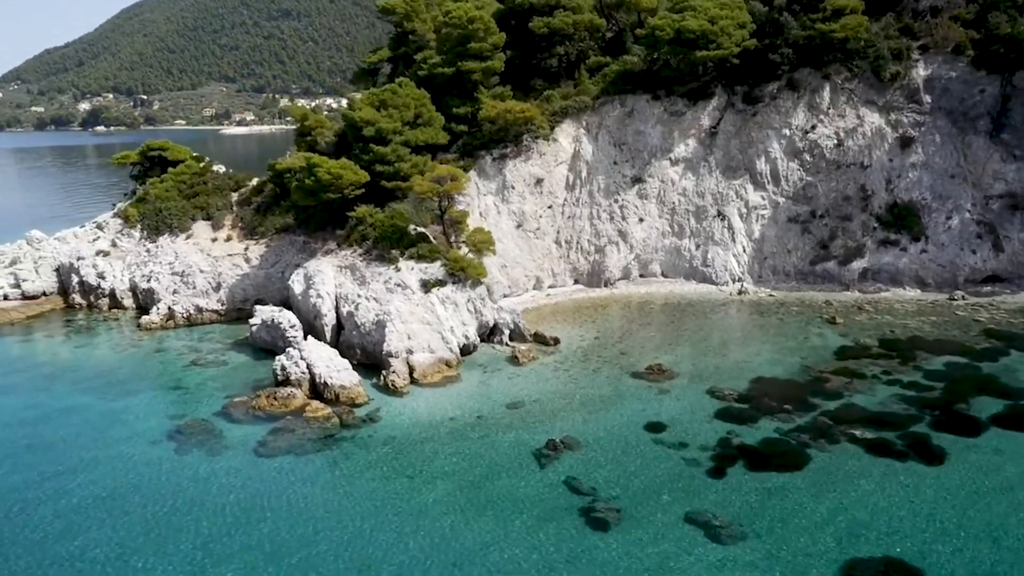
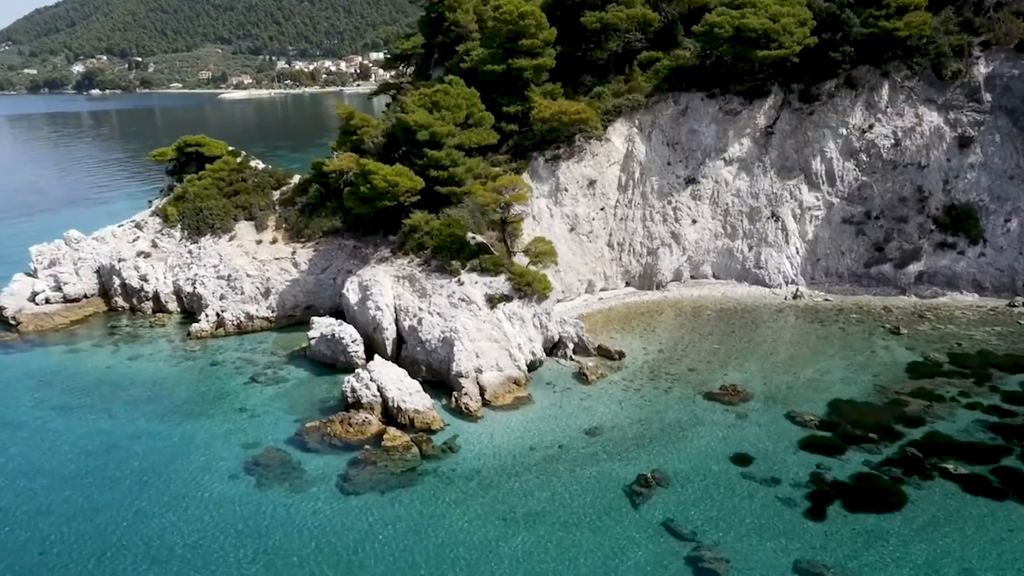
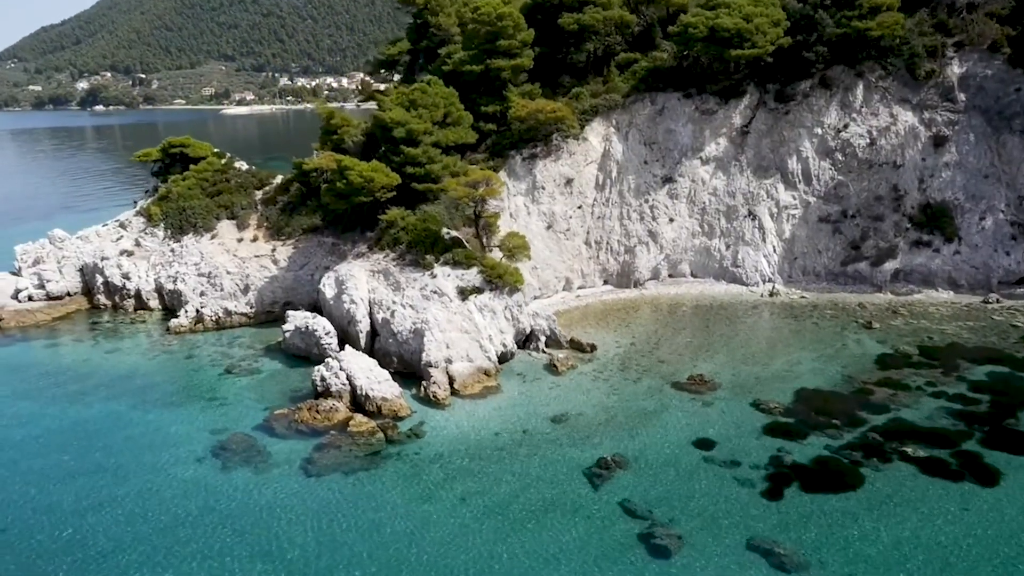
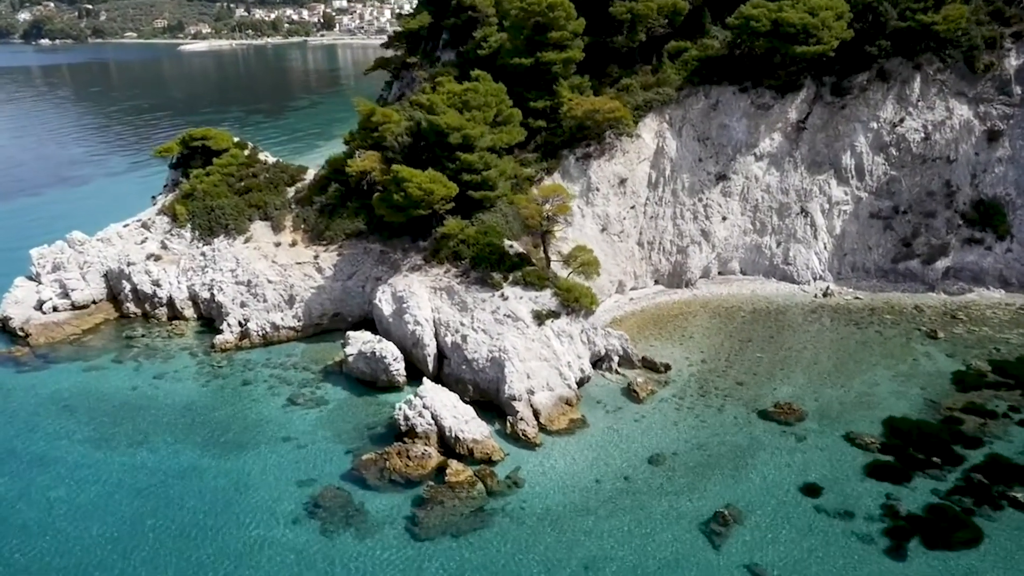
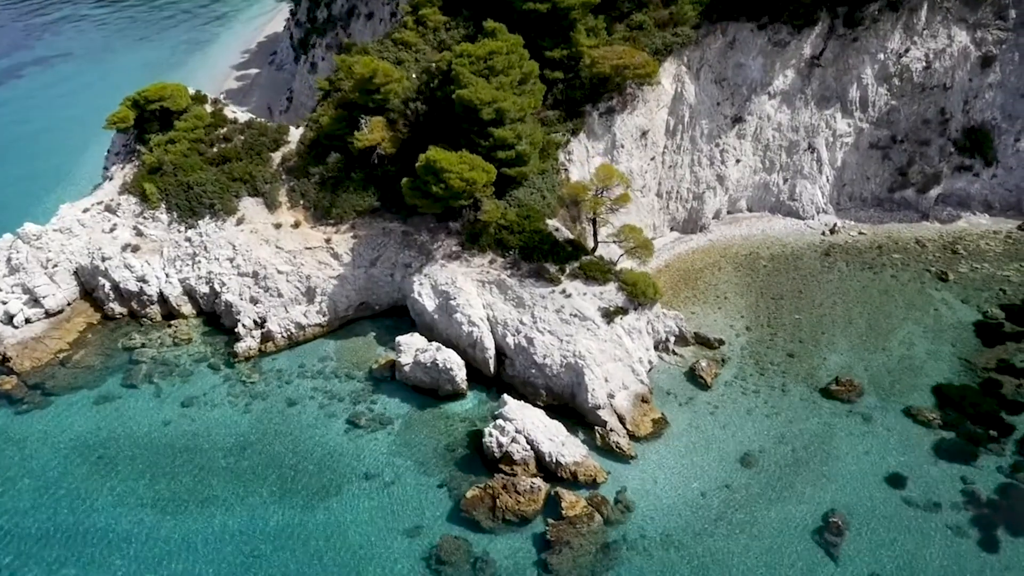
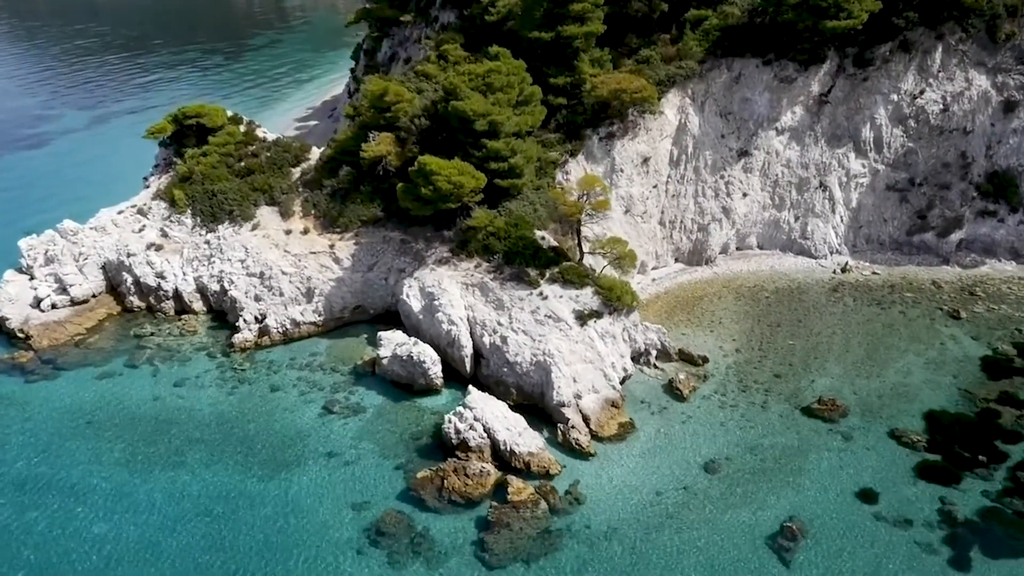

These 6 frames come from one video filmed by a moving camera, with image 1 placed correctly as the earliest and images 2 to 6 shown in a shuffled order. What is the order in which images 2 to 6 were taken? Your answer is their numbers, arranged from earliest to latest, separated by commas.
3, 2, 4, 6, 5
